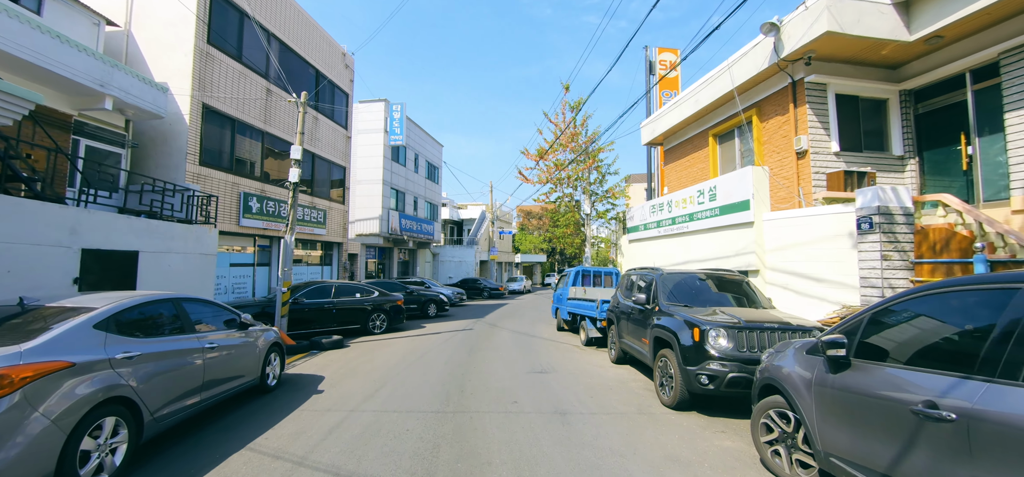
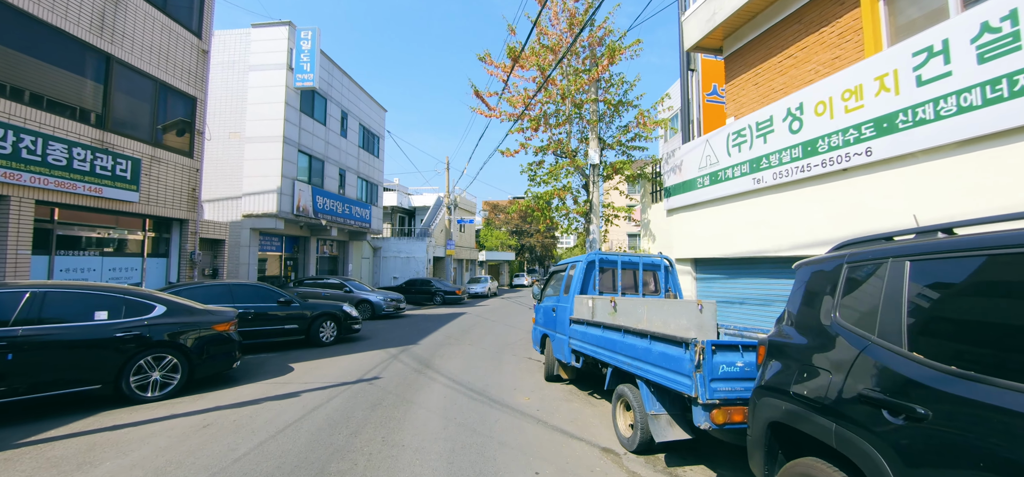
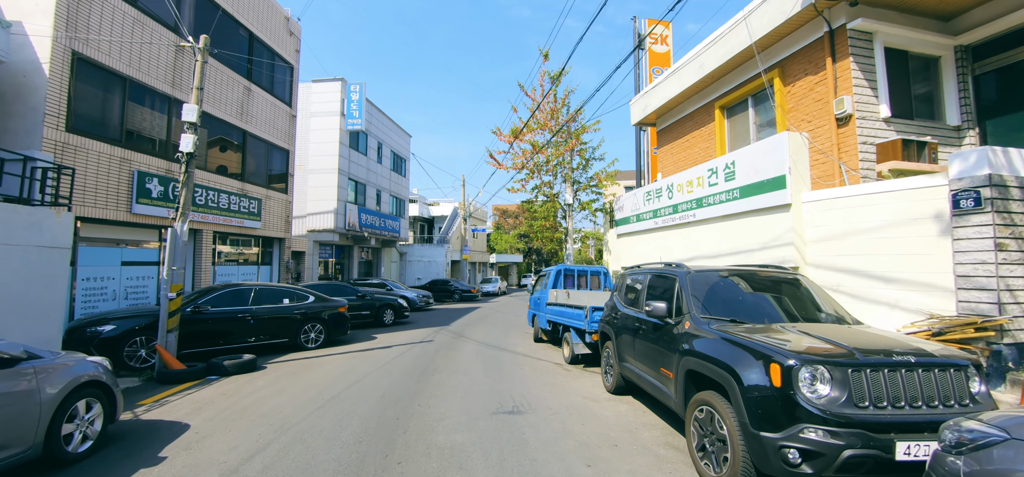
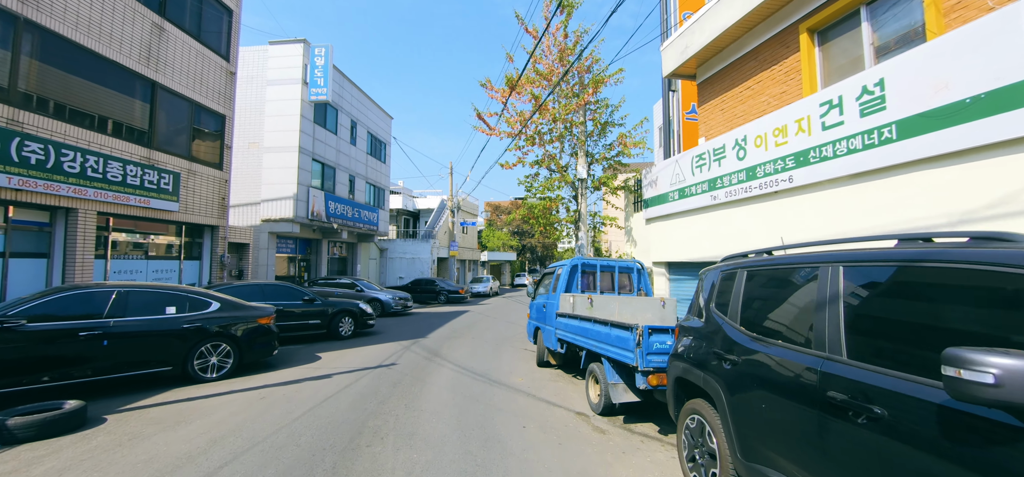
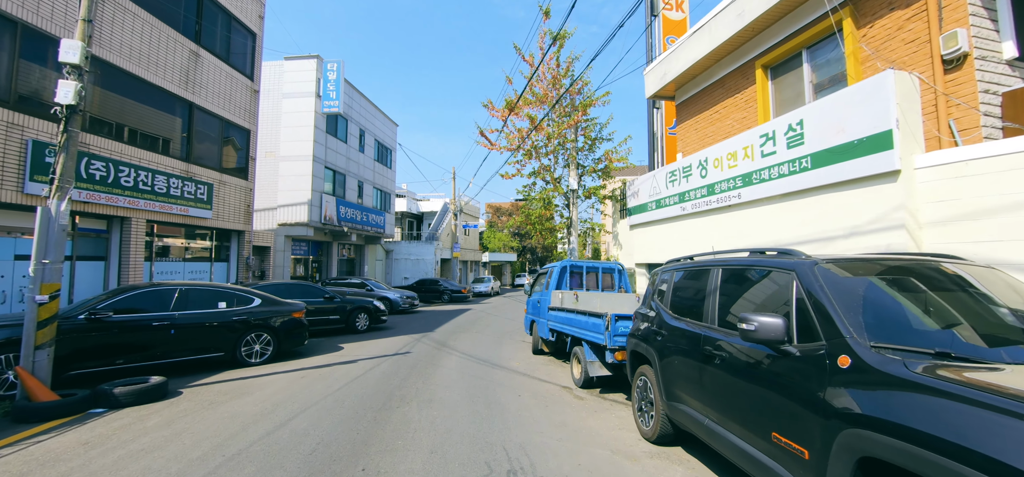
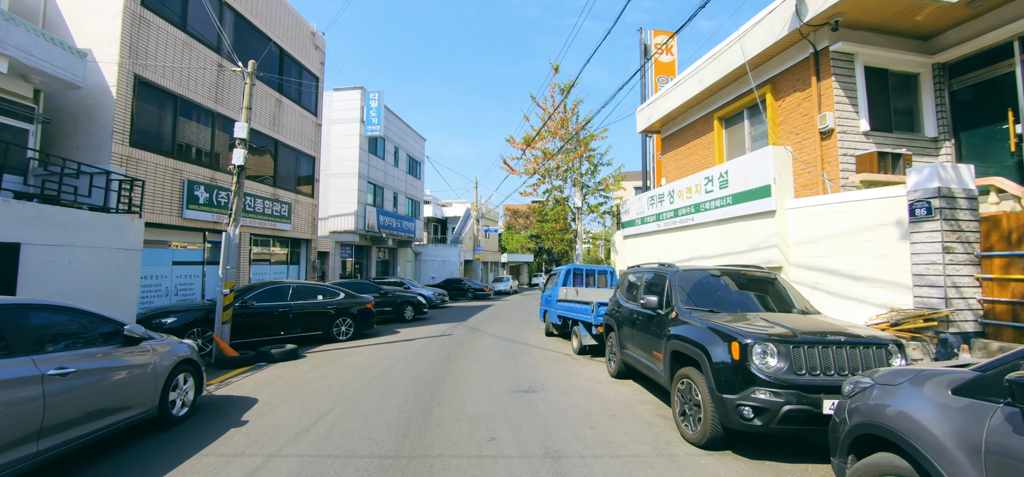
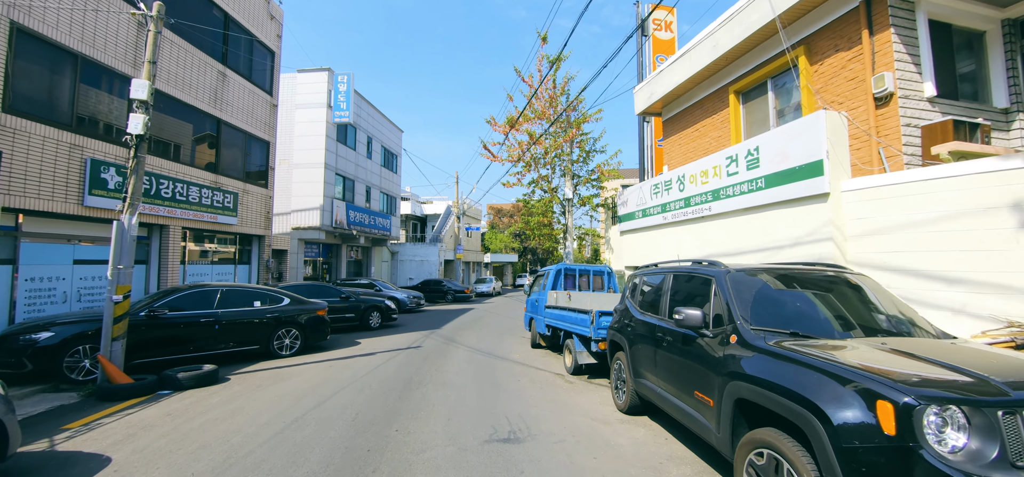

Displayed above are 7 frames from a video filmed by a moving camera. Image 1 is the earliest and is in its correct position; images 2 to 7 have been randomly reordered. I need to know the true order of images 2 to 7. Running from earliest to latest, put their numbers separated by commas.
6, 3, 7, 5, 4, 2
